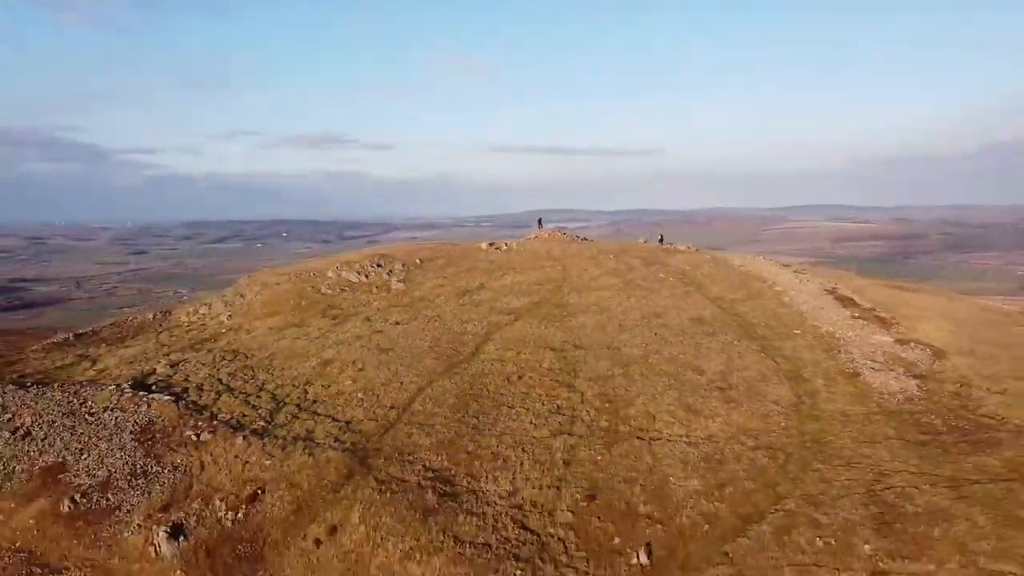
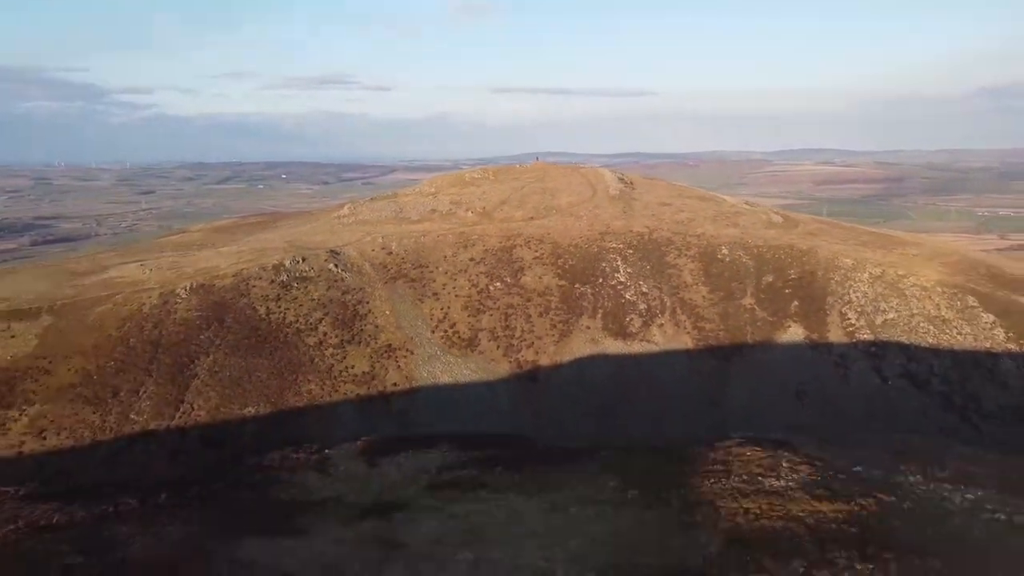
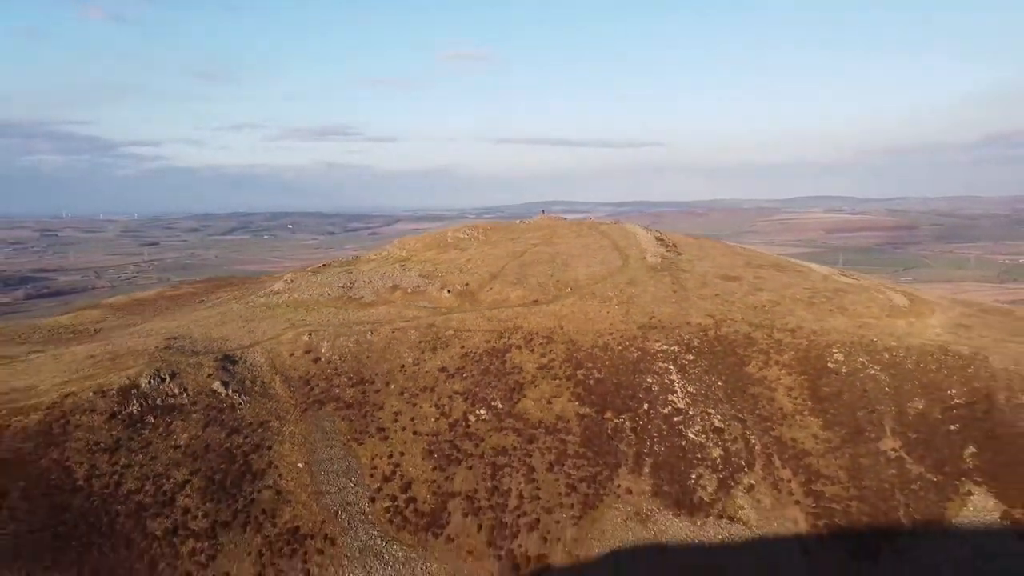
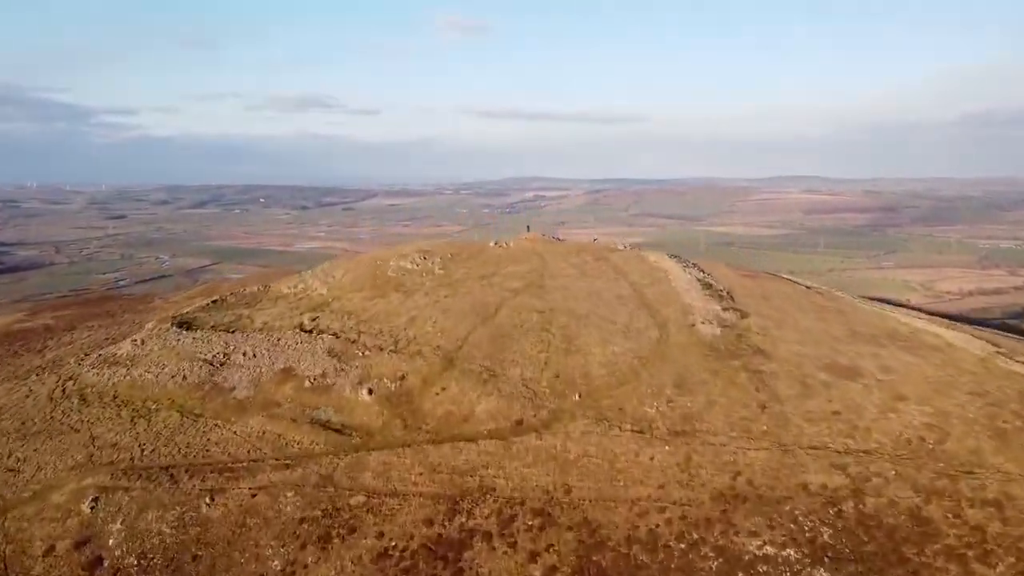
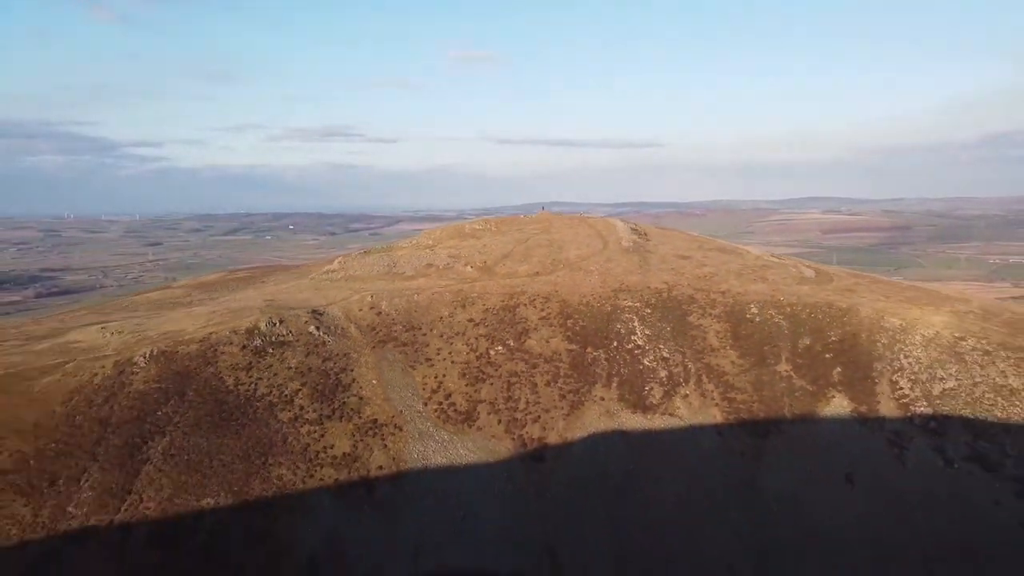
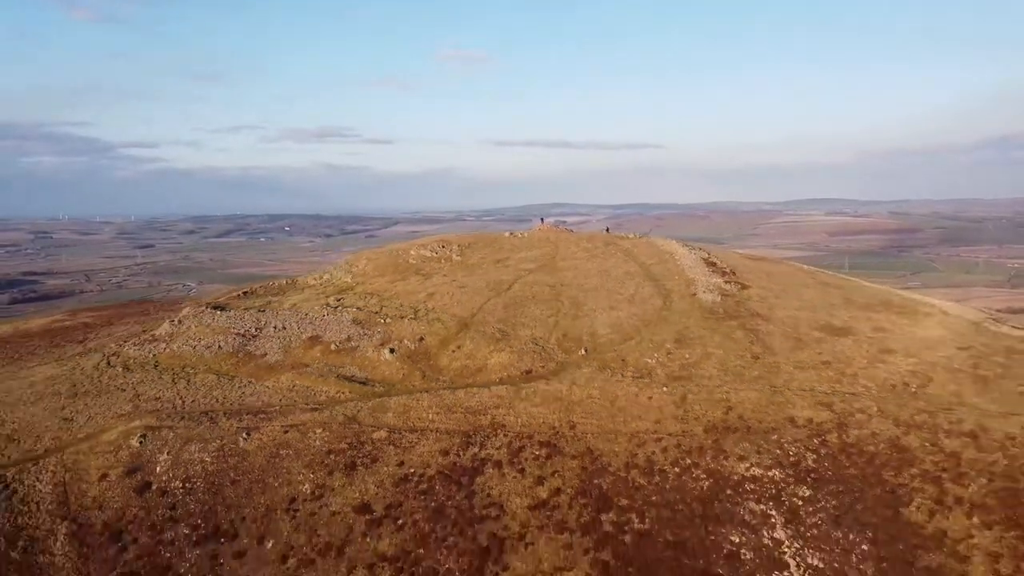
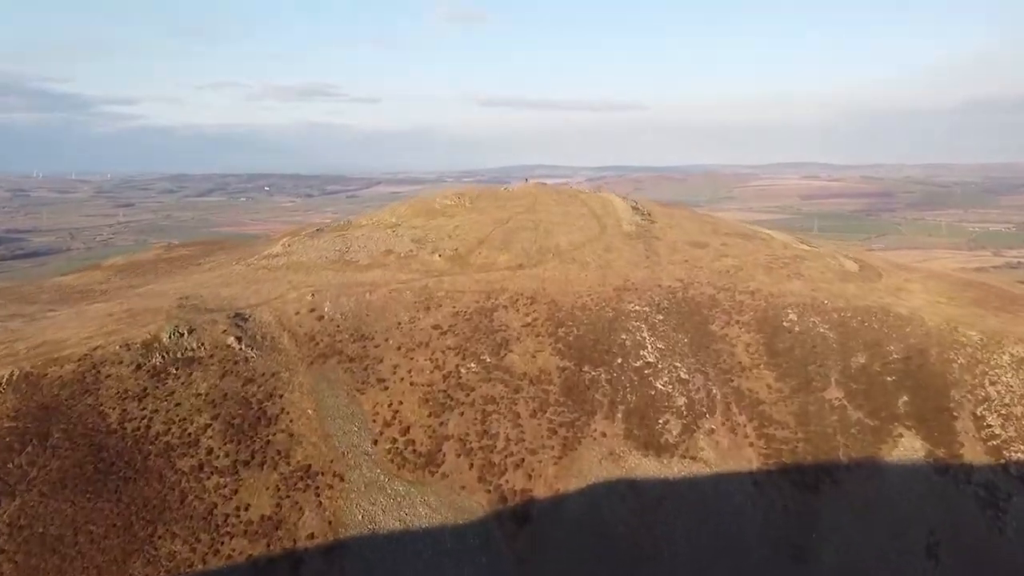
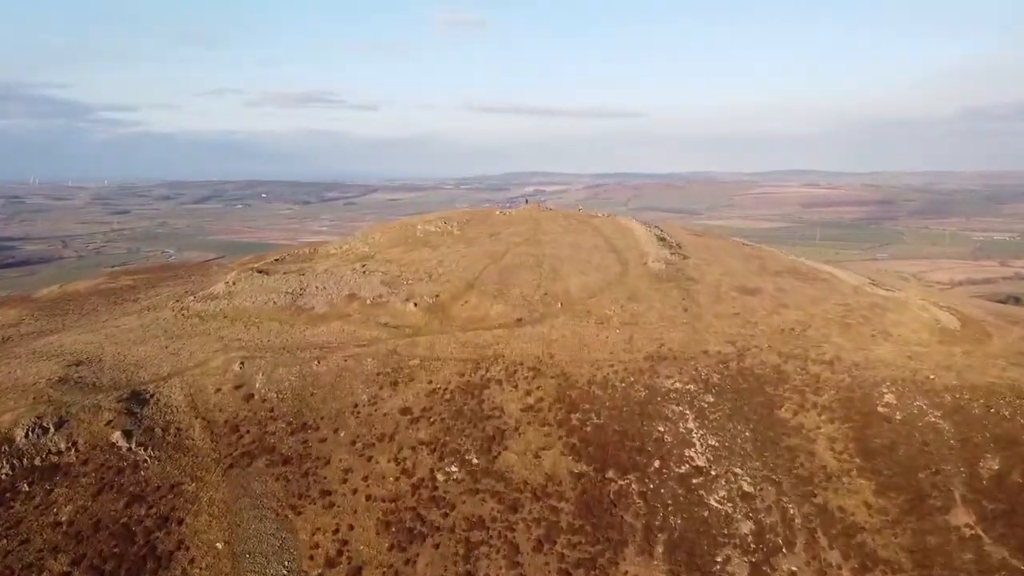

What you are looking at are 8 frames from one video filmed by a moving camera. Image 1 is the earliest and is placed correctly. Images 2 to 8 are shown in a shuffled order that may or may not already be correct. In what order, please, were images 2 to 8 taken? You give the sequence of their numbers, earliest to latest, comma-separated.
6, 3, 5, 2, 7, 8, 4
